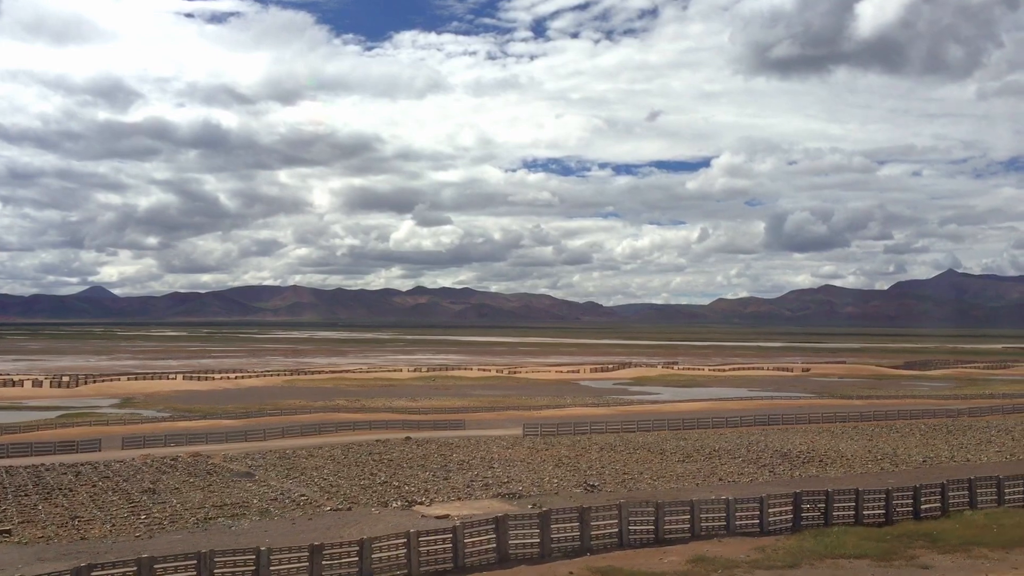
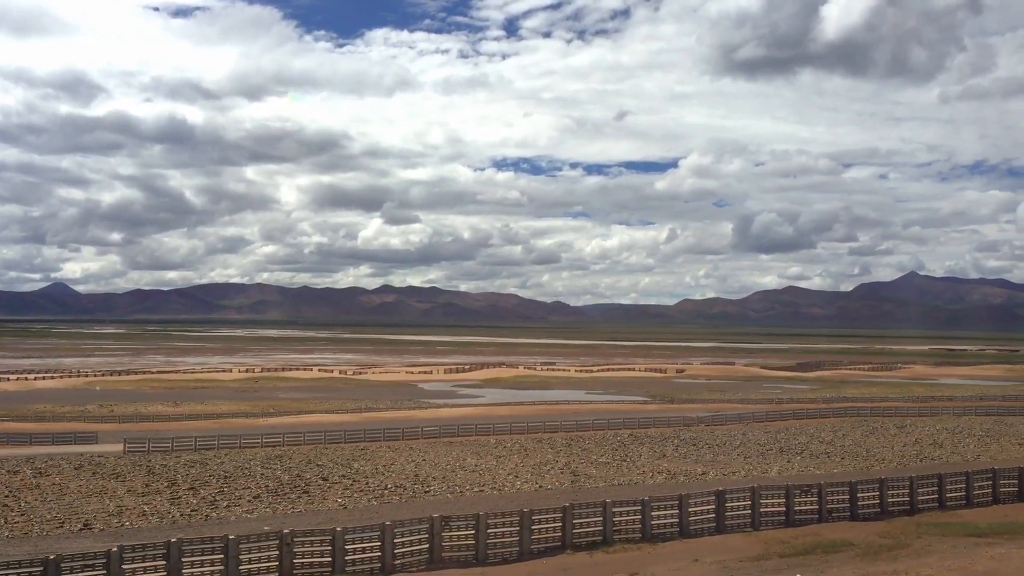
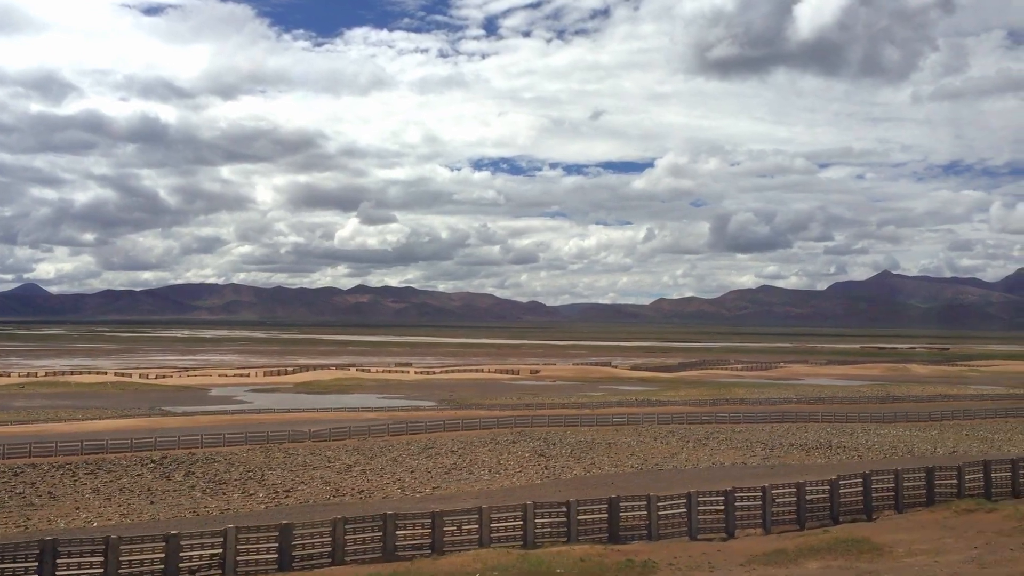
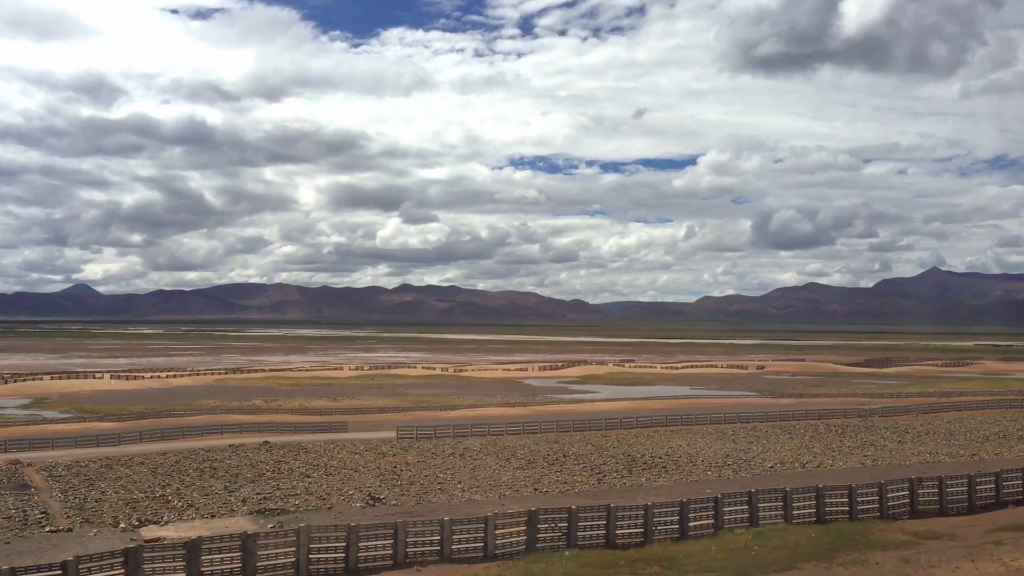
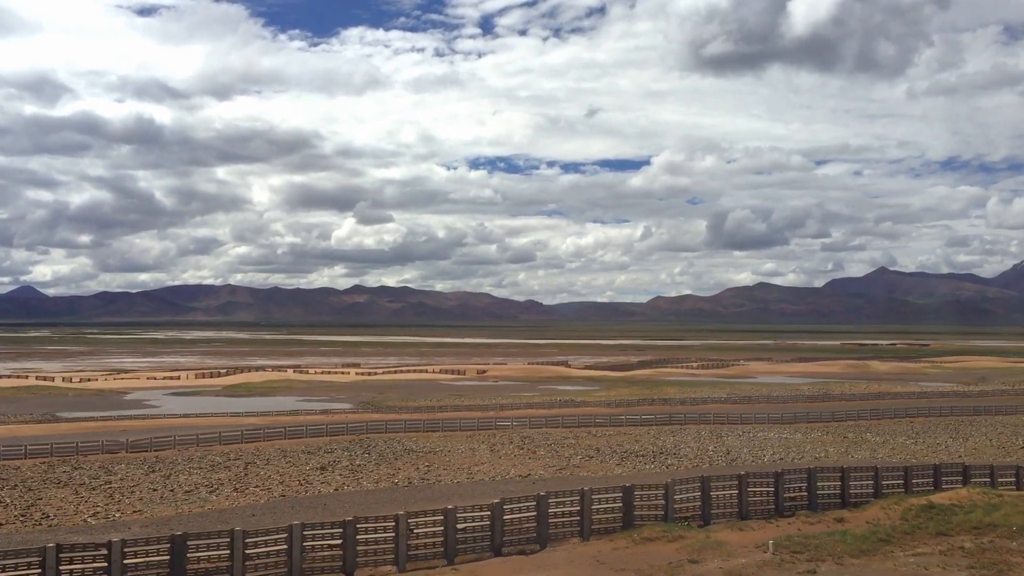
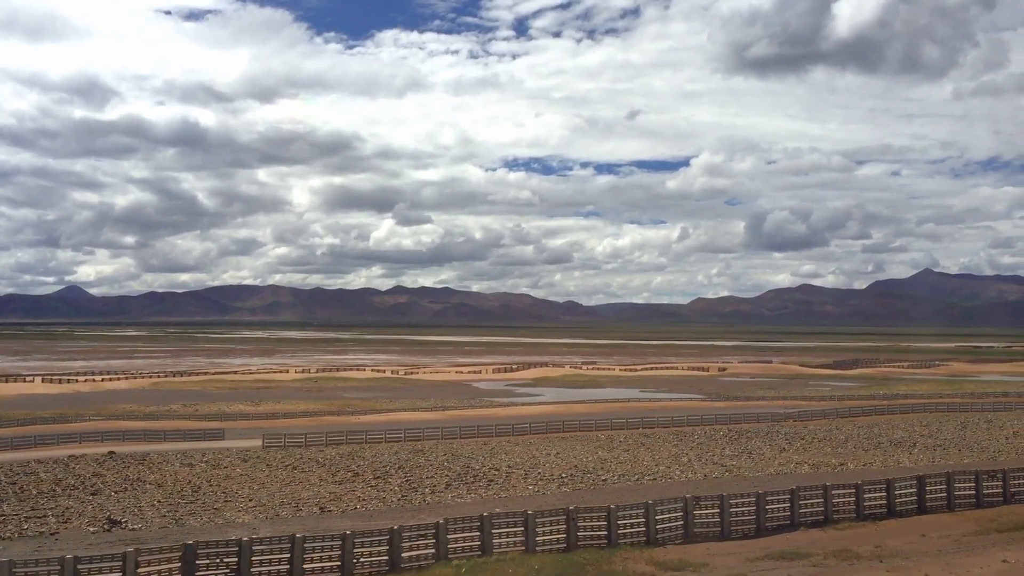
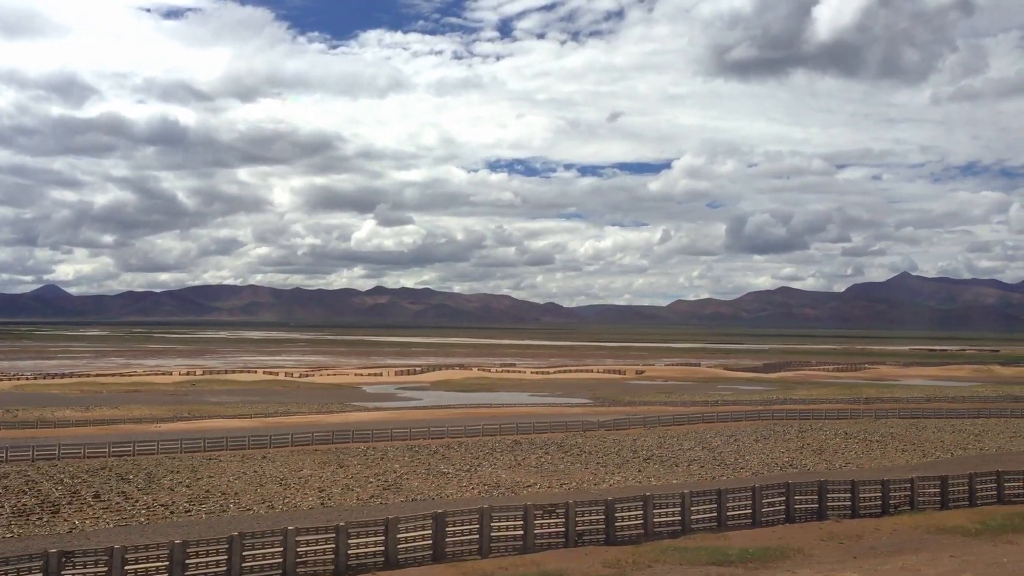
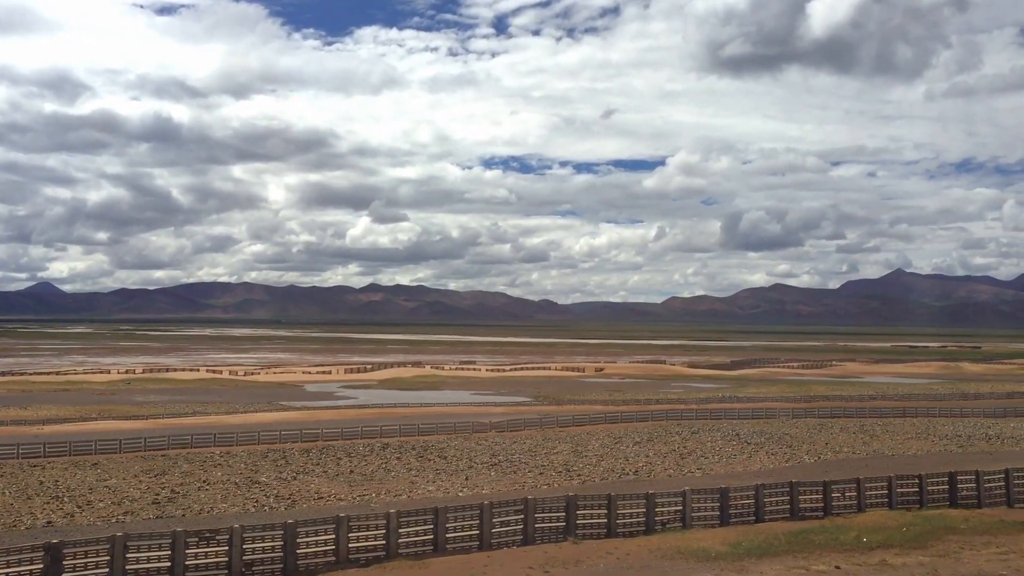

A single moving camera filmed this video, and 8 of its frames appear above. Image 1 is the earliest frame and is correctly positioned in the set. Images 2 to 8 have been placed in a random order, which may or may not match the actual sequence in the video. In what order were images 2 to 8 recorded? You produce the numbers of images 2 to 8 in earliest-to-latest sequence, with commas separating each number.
4, 6, 2, 7, 8, 3, 5
